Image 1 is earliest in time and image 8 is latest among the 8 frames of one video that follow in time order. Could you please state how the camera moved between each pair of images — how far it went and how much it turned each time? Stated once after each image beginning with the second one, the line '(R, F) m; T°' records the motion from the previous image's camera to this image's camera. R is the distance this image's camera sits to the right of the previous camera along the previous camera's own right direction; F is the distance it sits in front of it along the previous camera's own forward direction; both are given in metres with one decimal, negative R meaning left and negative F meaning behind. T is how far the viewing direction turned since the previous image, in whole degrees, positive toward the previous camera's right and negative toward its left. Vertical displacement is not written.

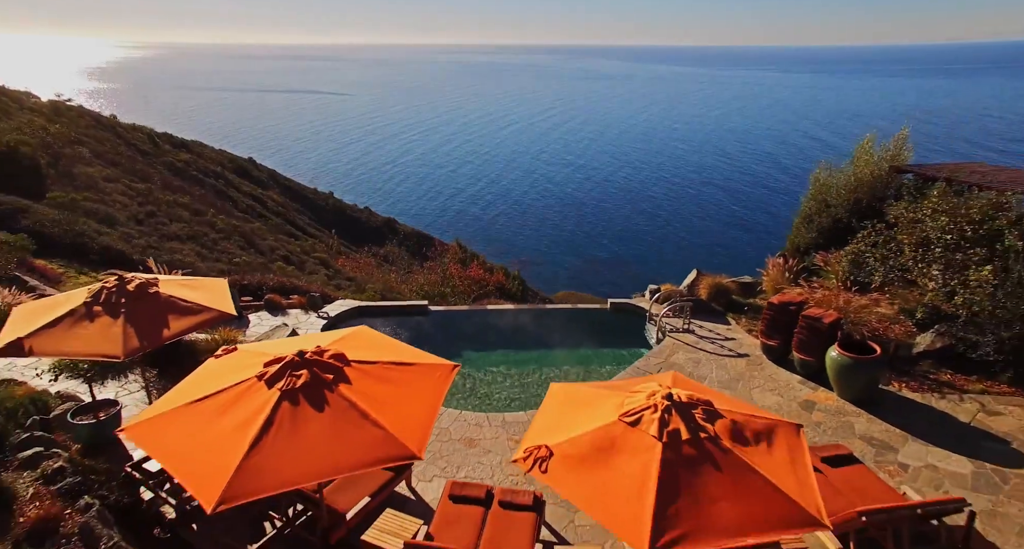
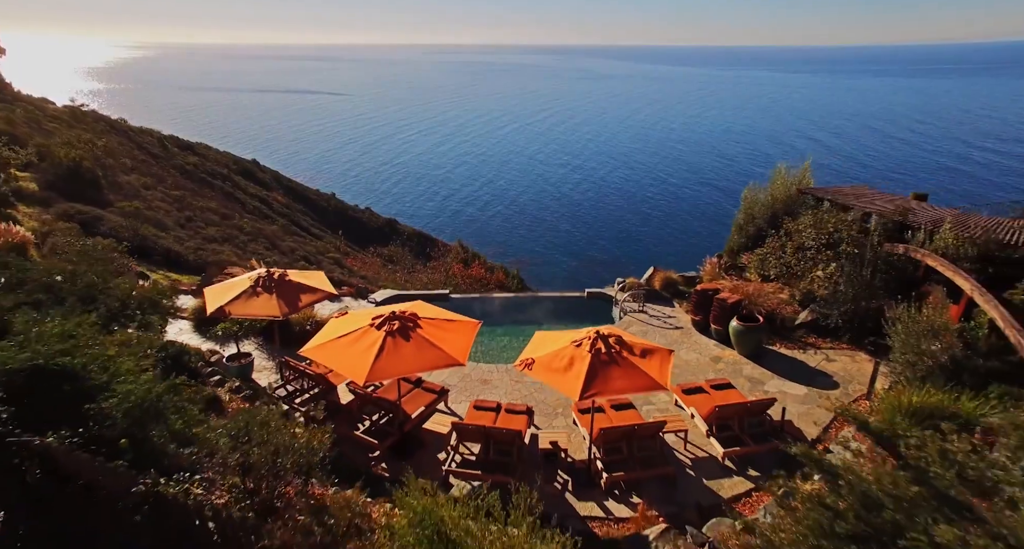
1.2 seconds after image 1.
(0.0, -3.0) m; 0°
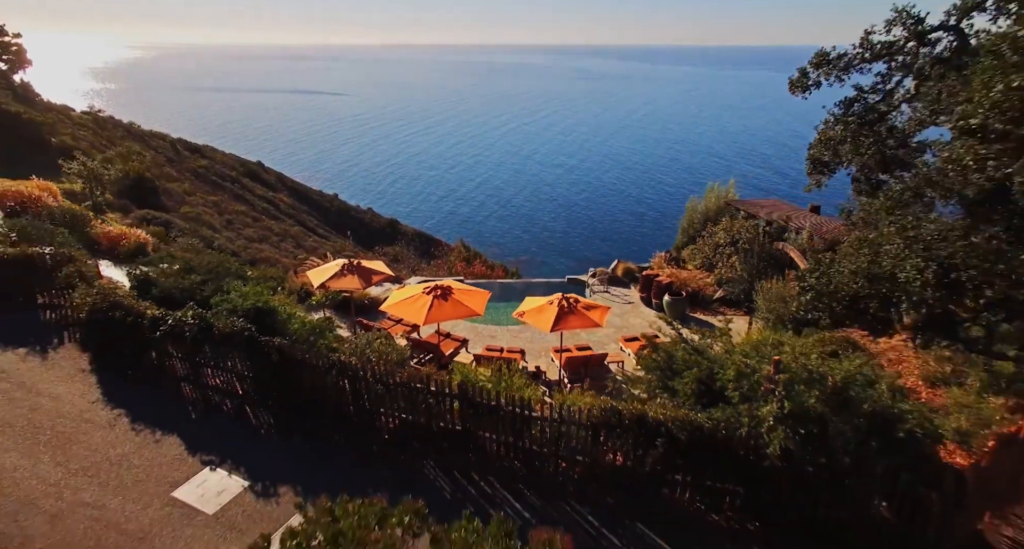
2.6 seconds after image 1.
(0.0, -4.0) m; 0°
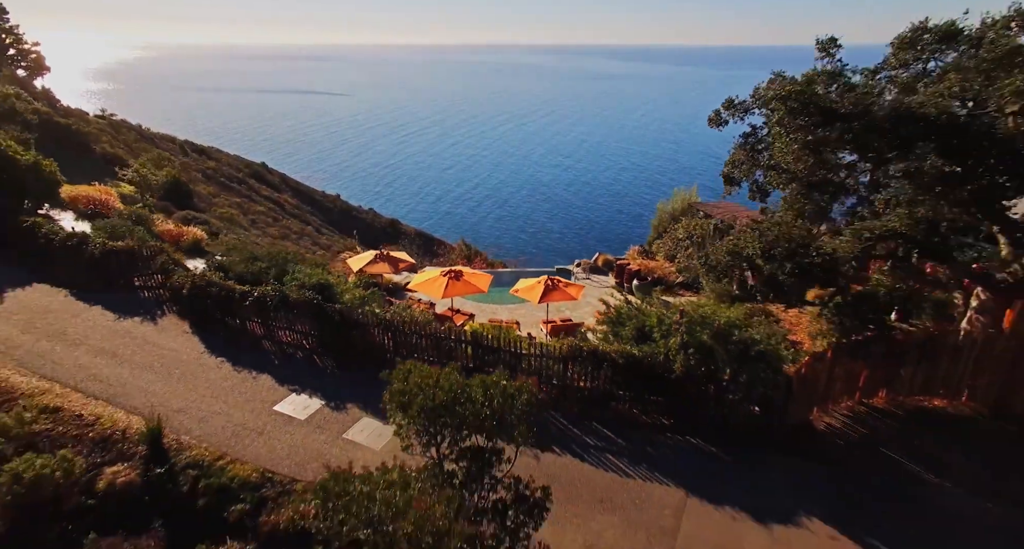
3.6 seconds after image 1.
(+0.1, -3.0) m; 0°
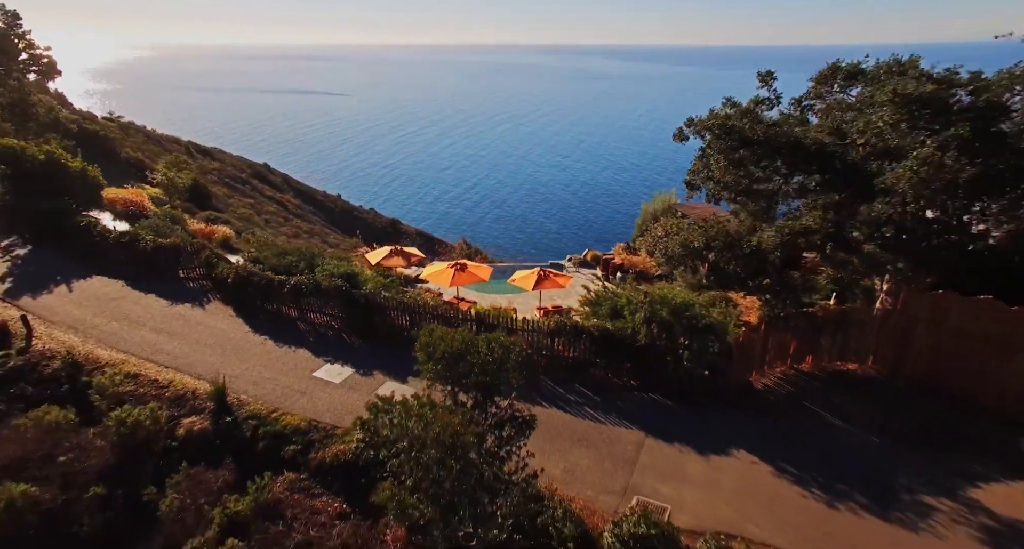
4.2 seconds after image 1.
(+0.1, -2.1) m; 0°
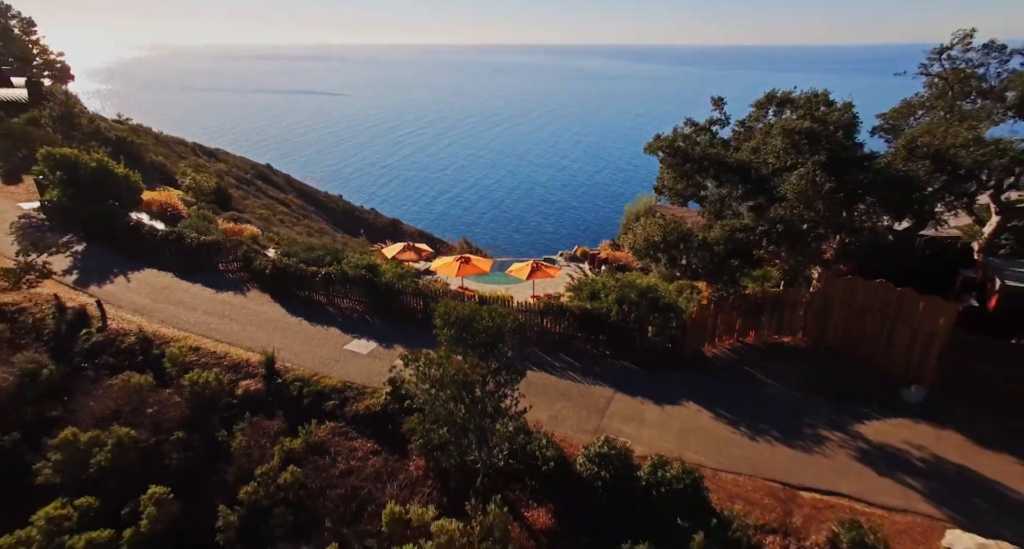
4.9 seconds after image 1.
(+0.1, -2.4) m; 0°
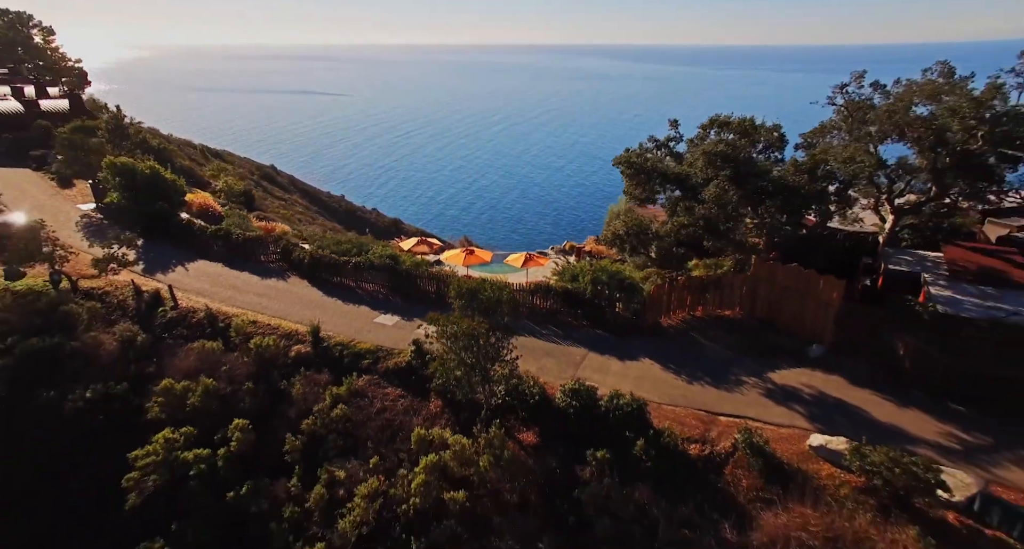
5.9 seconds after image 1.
(+0.1, -3.4) m; 0°
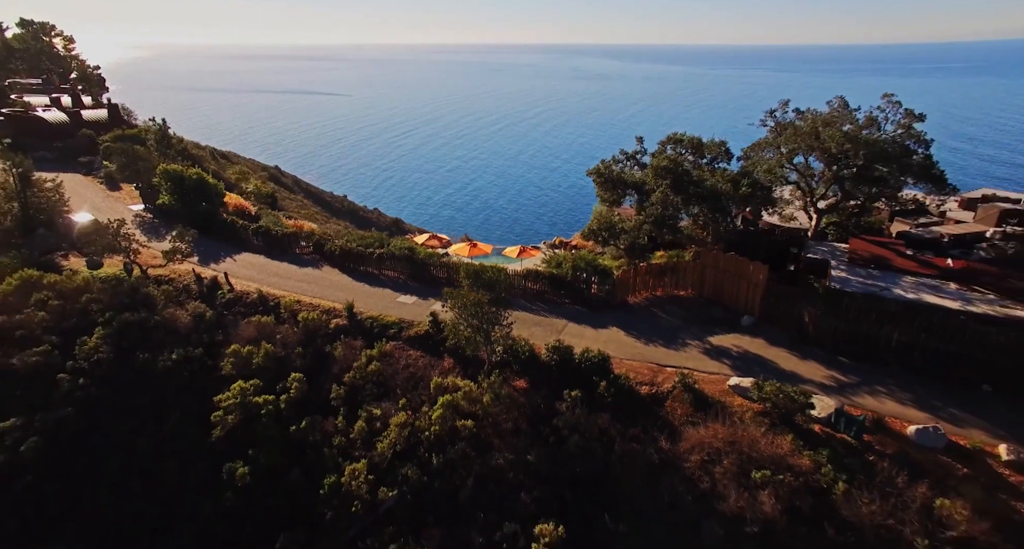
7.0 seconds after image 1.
(+0.1, -3.9) m; 0°
